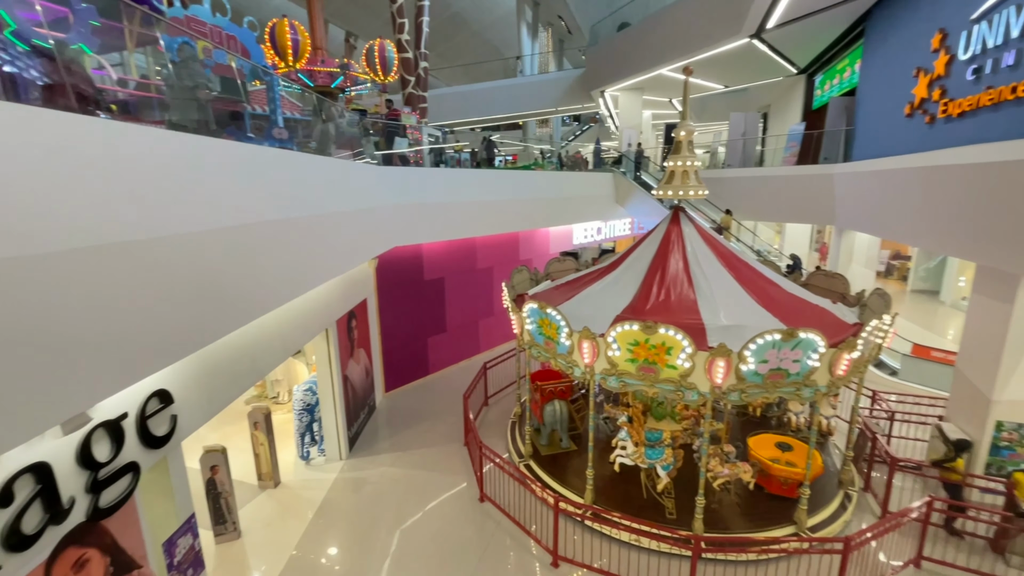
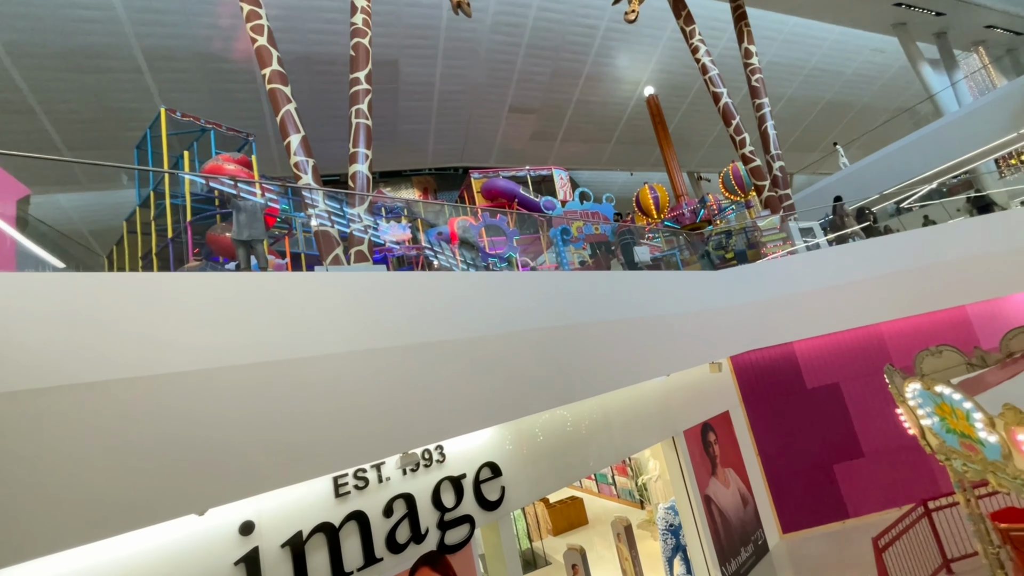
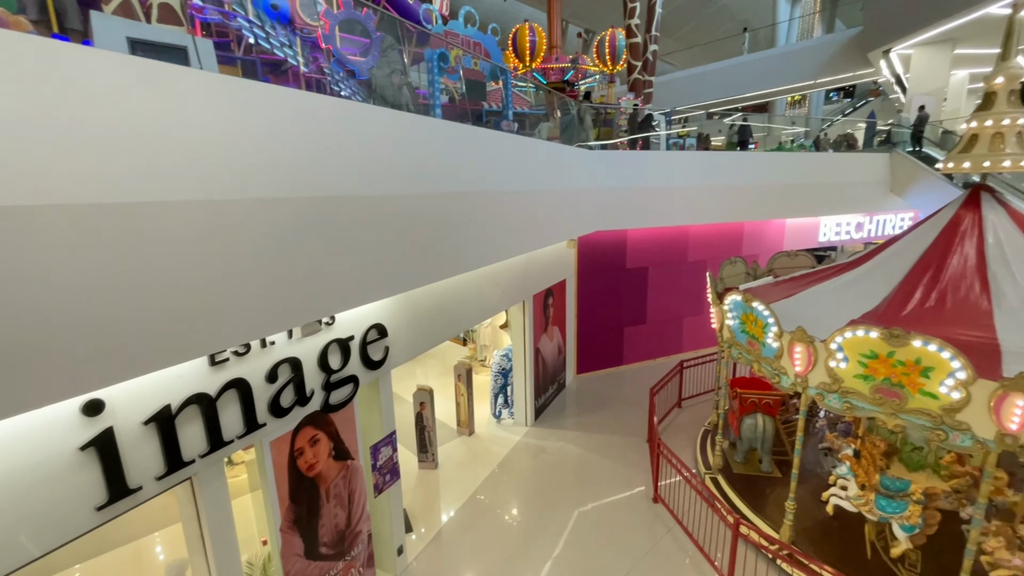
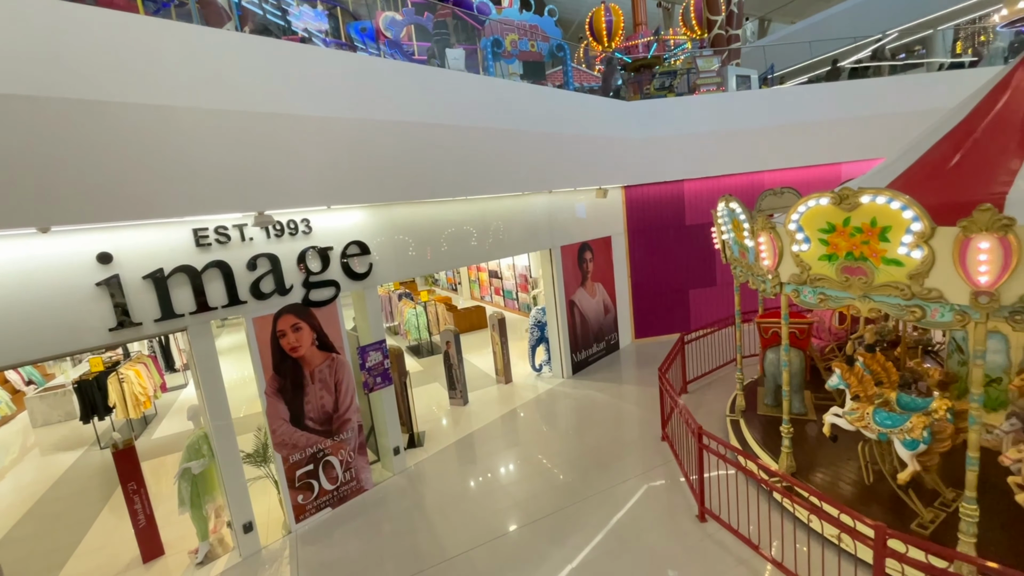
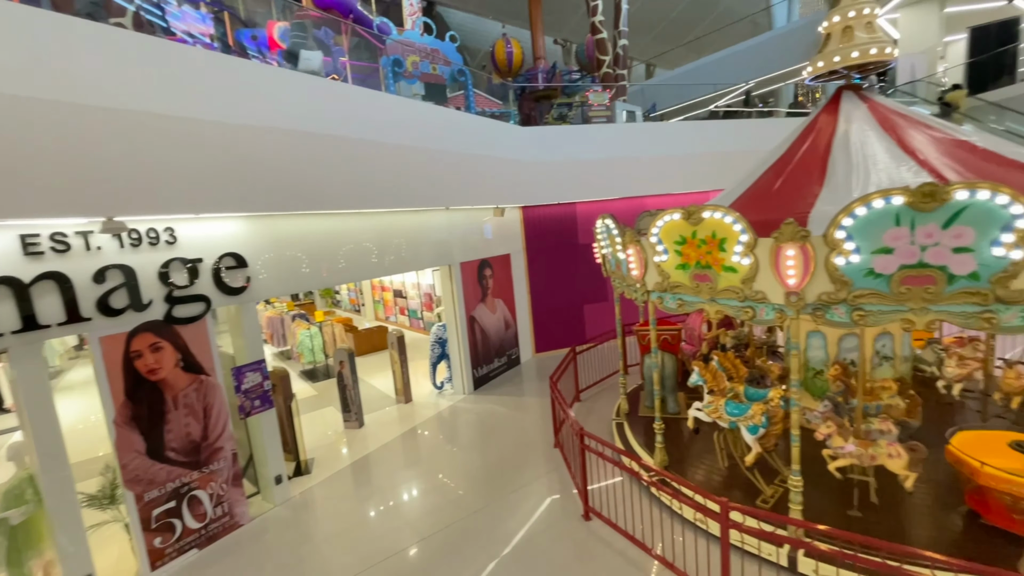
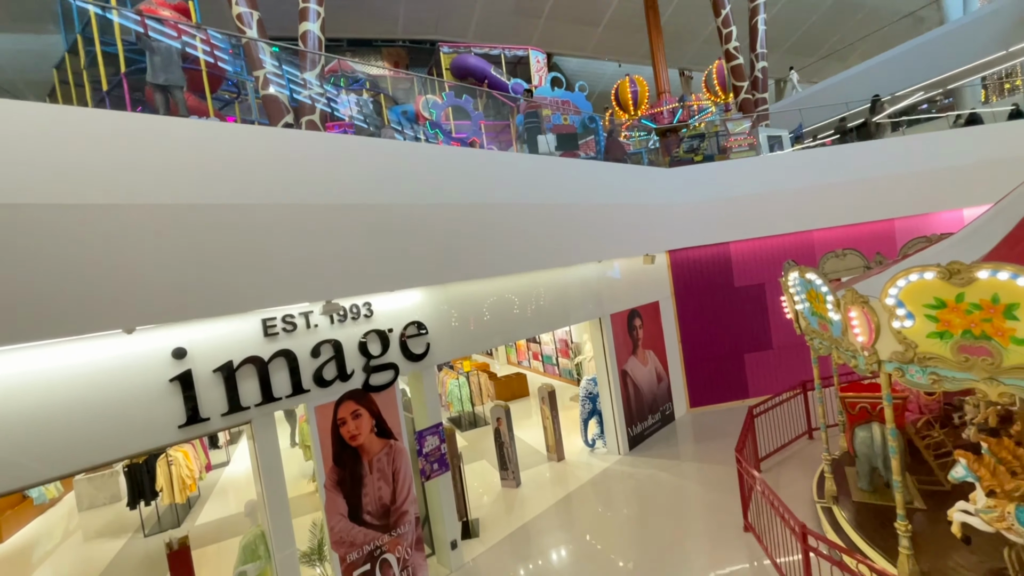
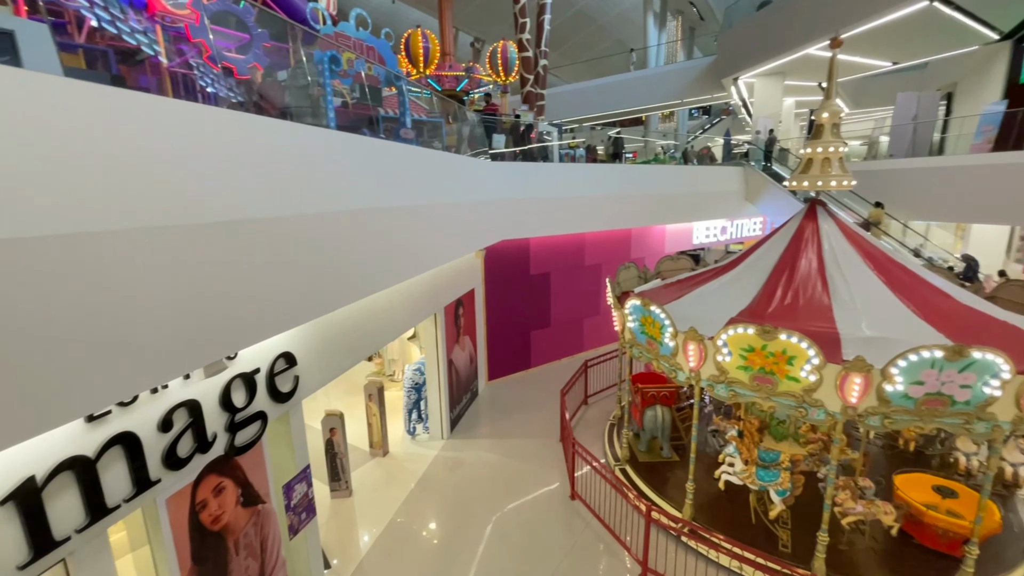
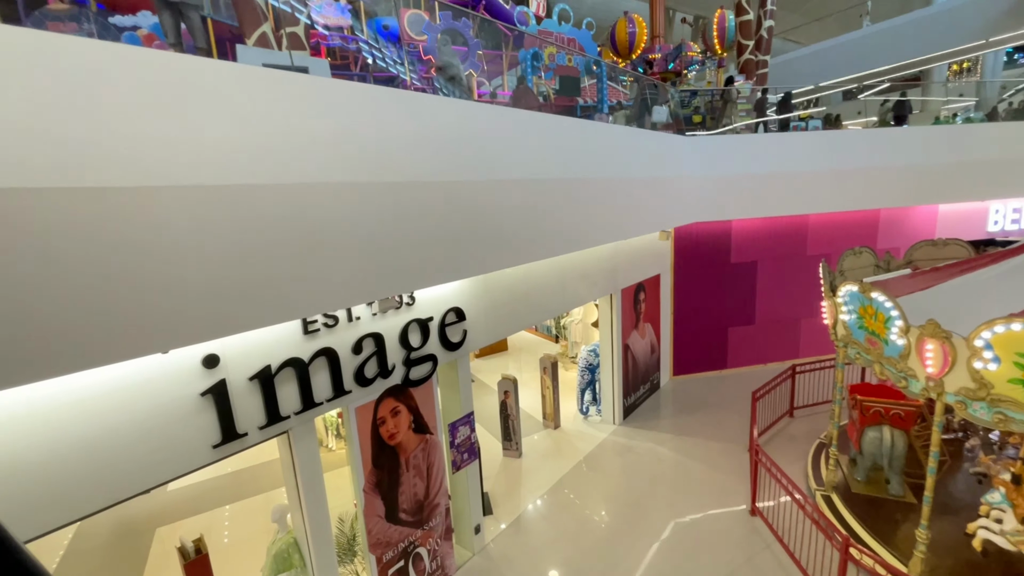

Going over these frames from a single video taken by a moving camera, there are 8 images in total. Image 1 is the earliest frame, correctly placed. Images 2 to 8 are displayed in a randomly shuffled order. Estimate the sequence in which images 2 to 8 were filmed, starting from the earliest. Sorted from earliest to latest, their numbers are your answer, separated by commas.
7, 3, 8, 2, 6, 4, 5
